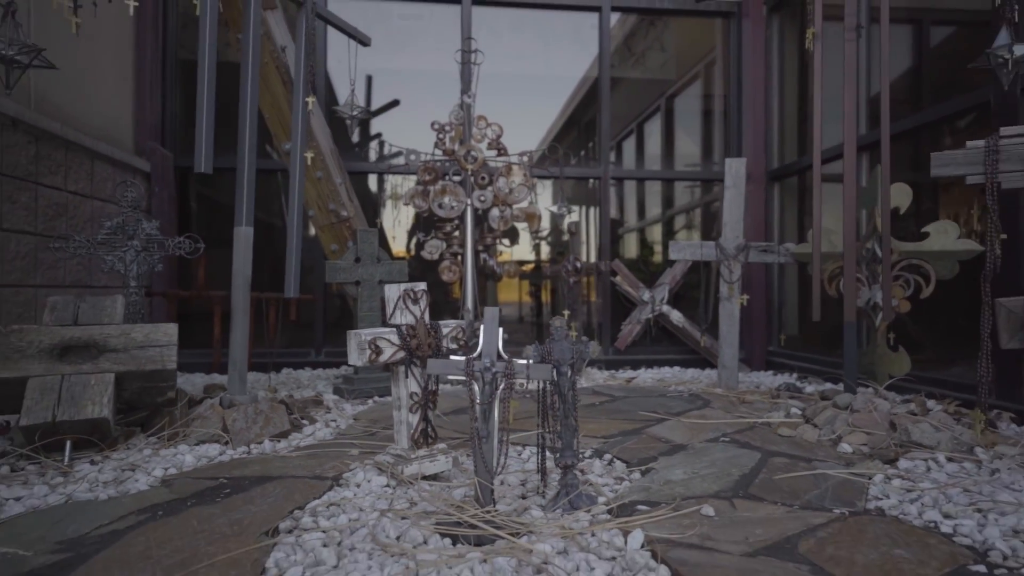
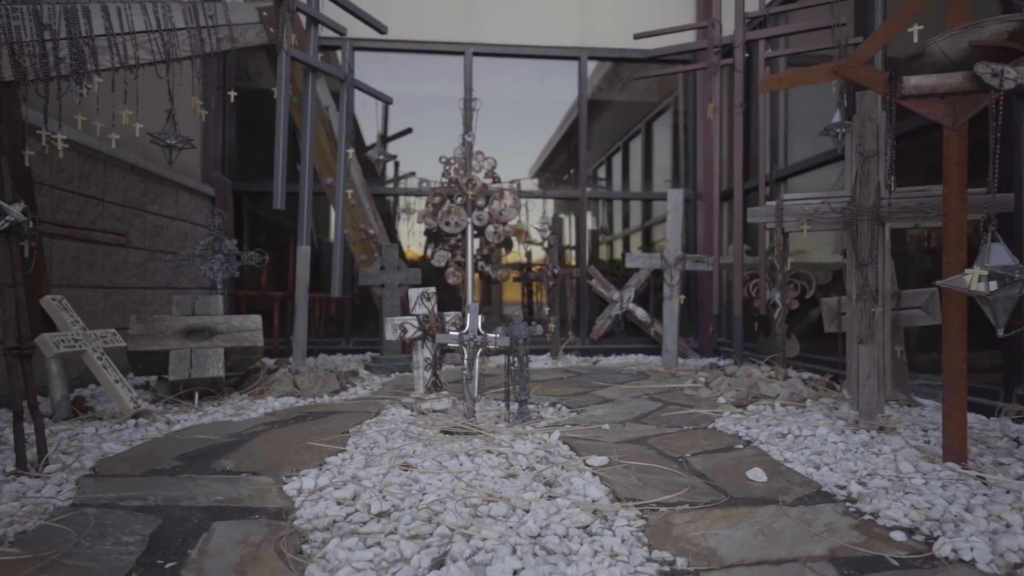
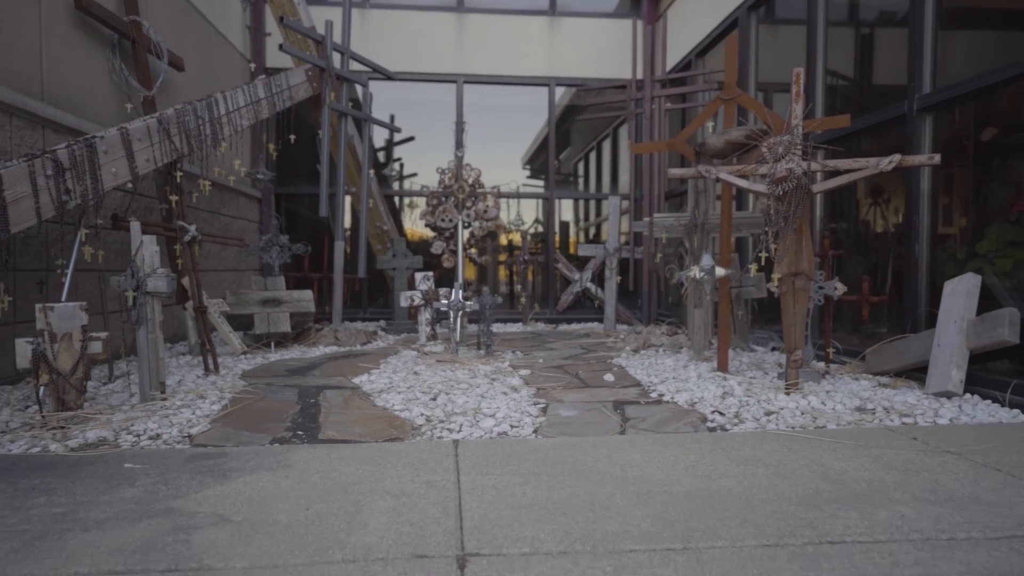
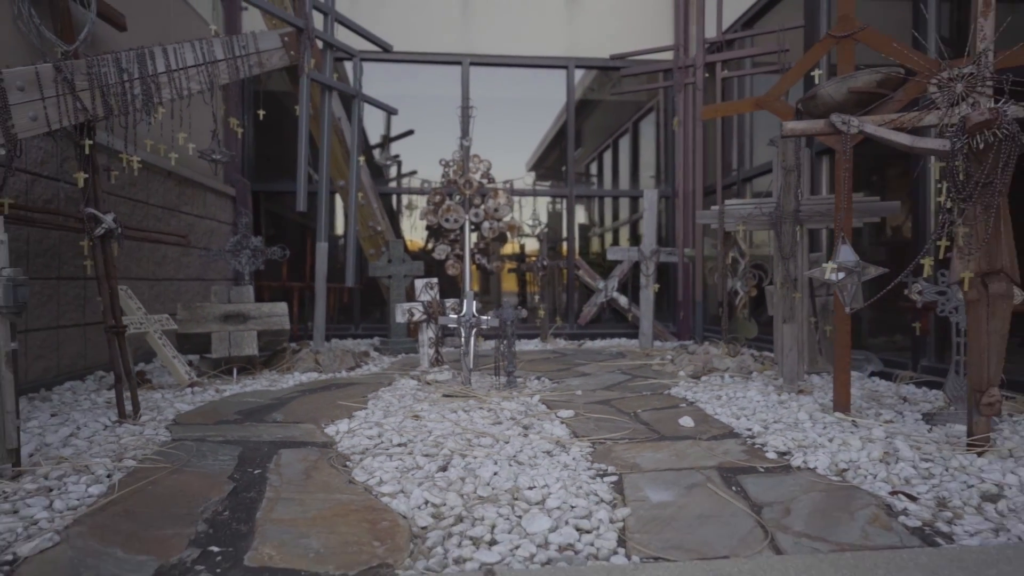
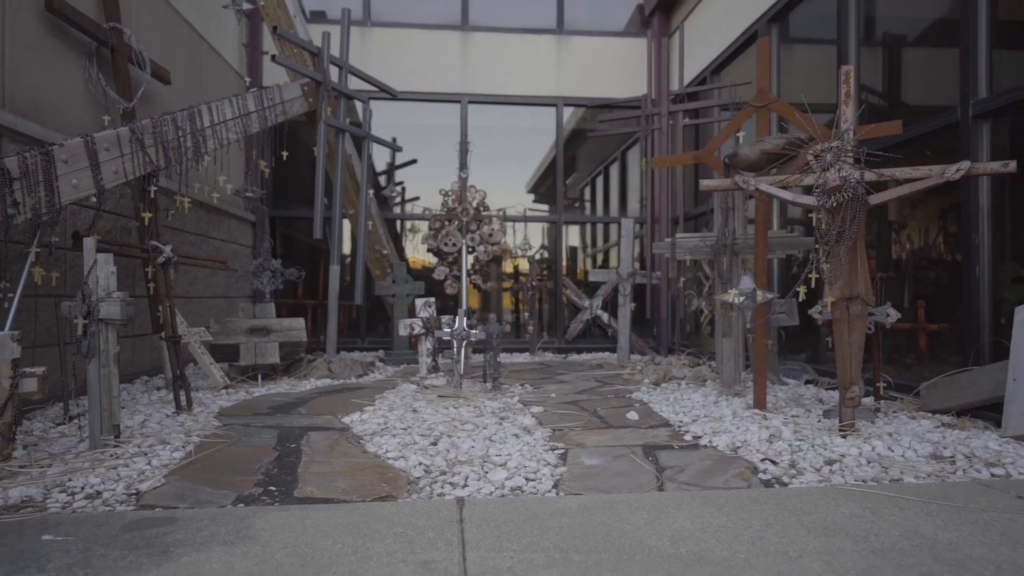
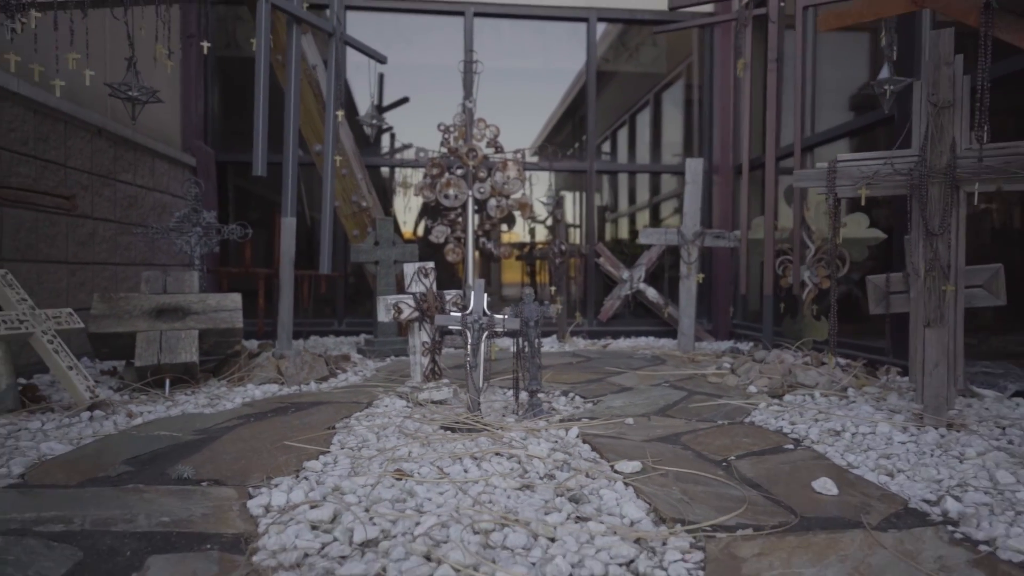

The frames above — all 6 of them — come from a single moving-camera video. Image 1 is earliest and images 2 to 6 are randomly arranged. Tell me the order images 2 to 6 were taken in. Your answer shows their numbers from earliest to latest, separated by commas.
6, 2, 4, 5, 3
